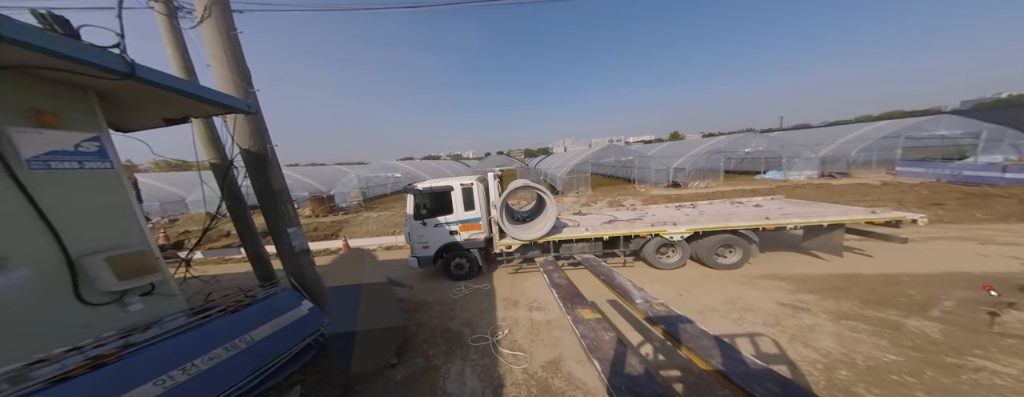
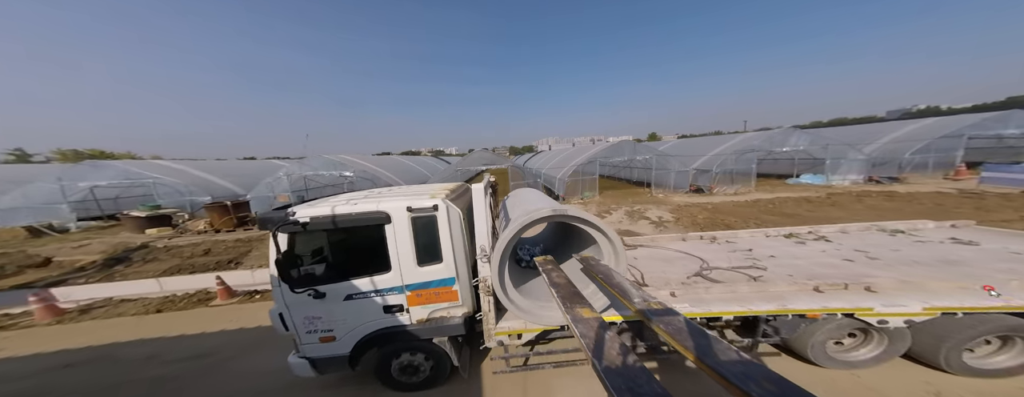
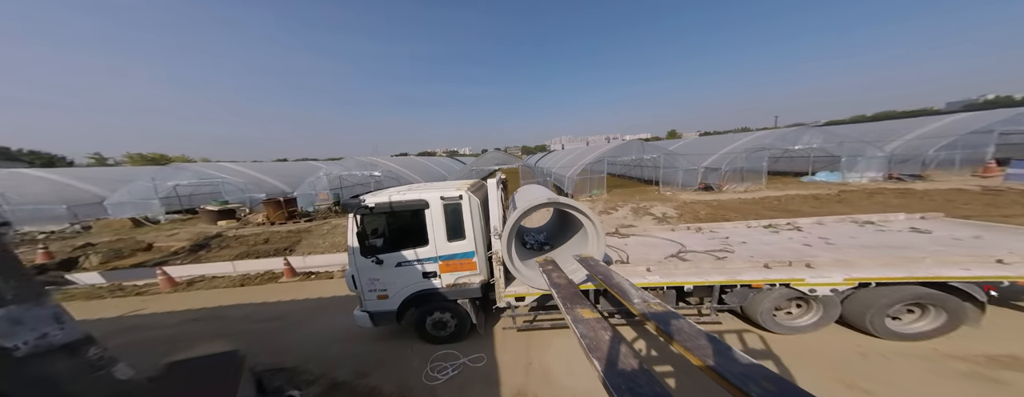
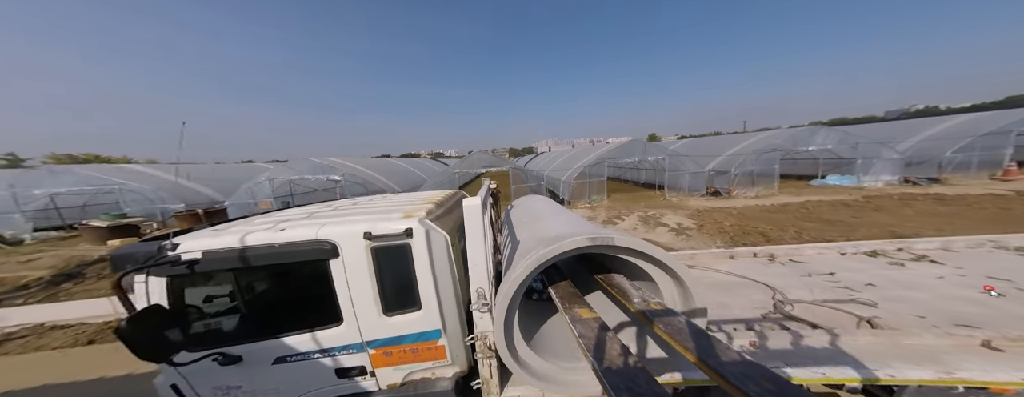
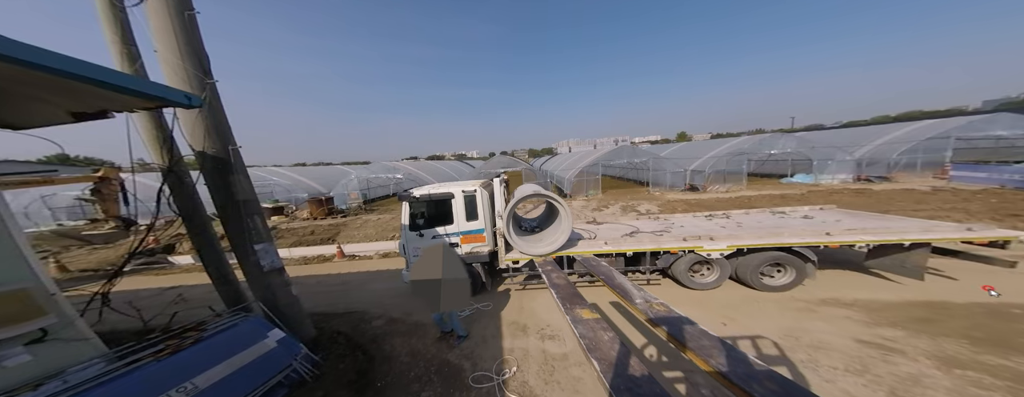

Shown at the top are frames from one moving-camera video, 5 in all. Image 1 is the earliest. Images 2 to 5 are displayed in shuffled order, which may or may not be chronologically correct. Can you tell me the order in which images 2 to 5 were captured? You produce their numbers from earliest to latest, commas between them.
5, 3, 2, 4
